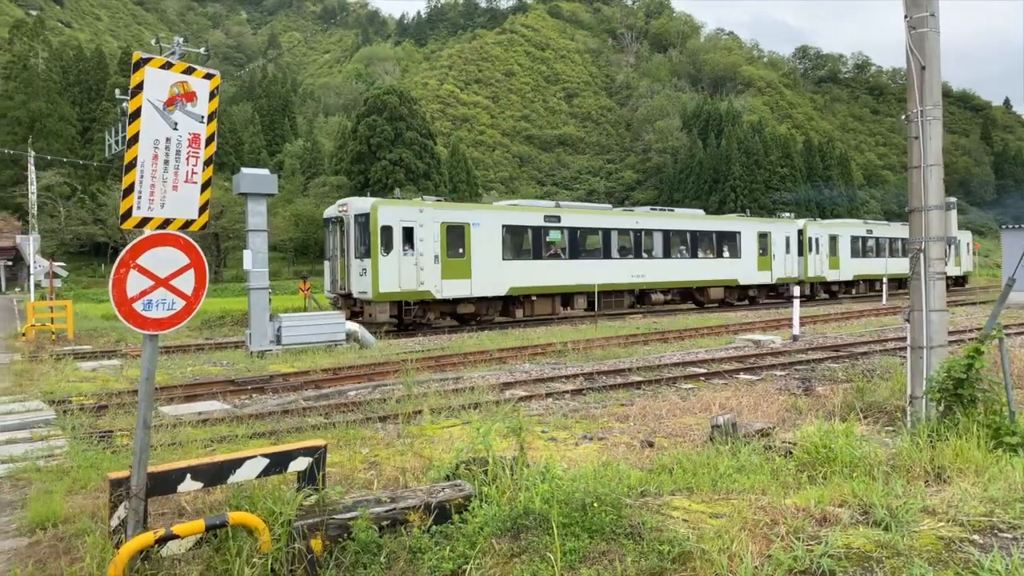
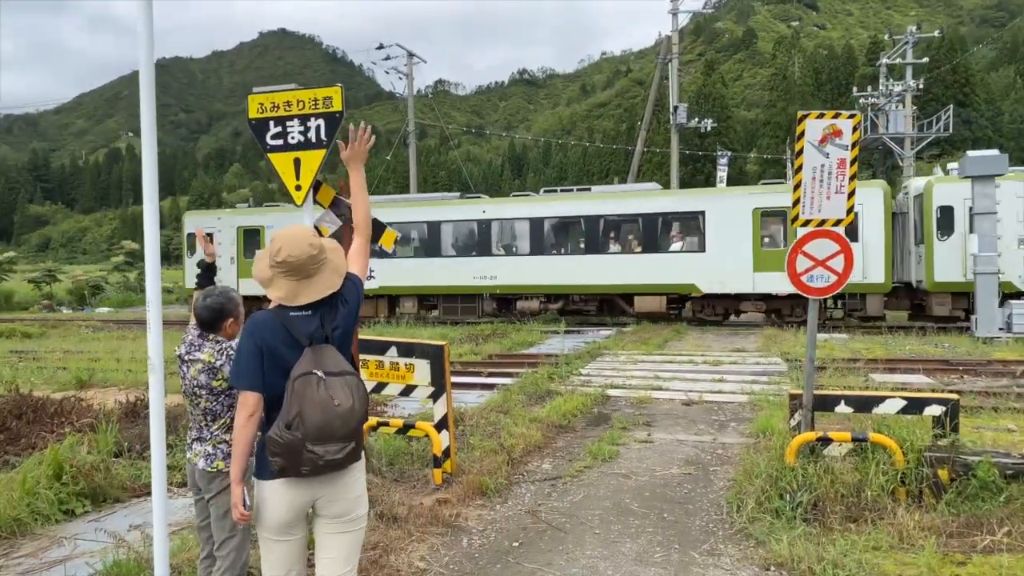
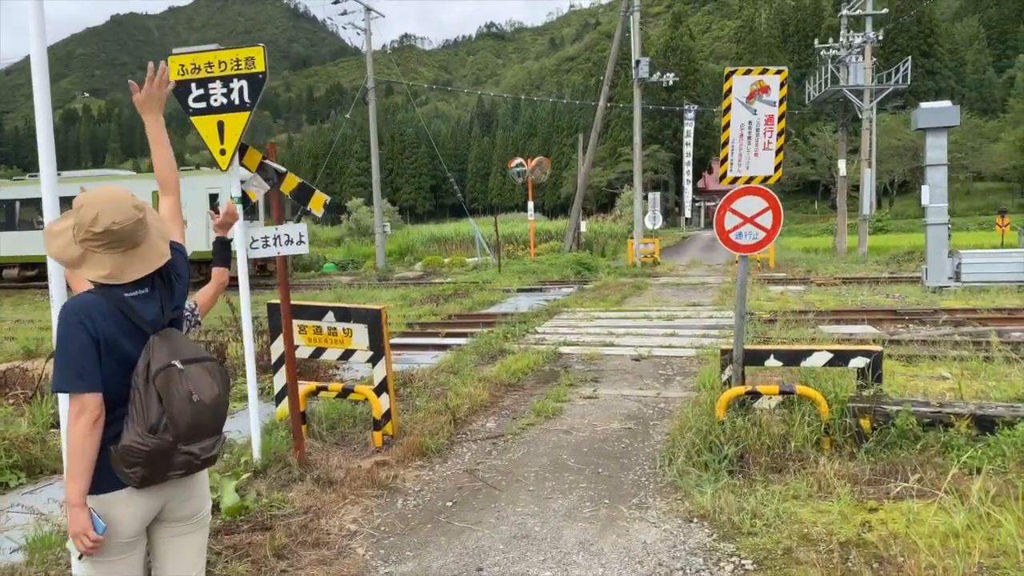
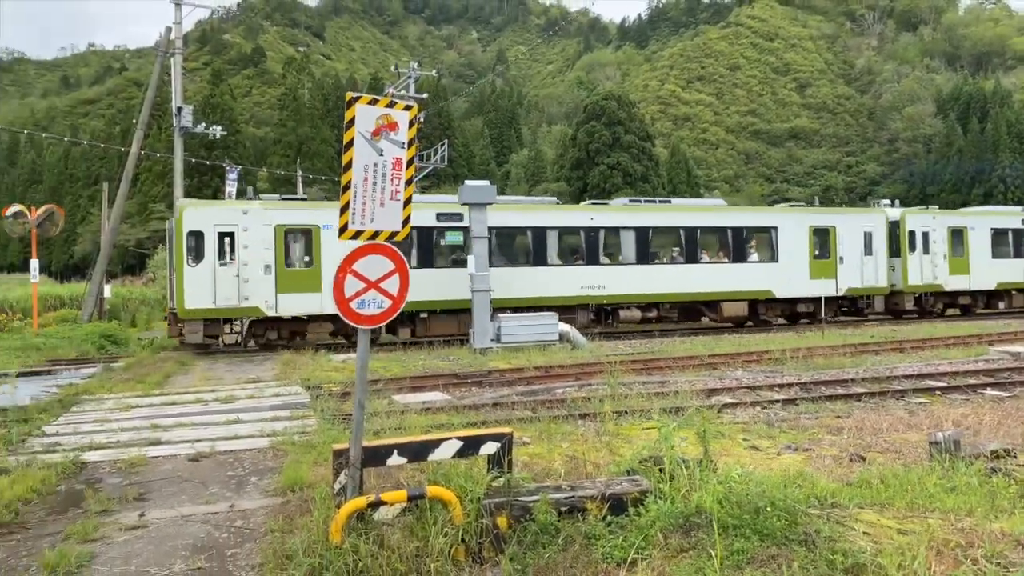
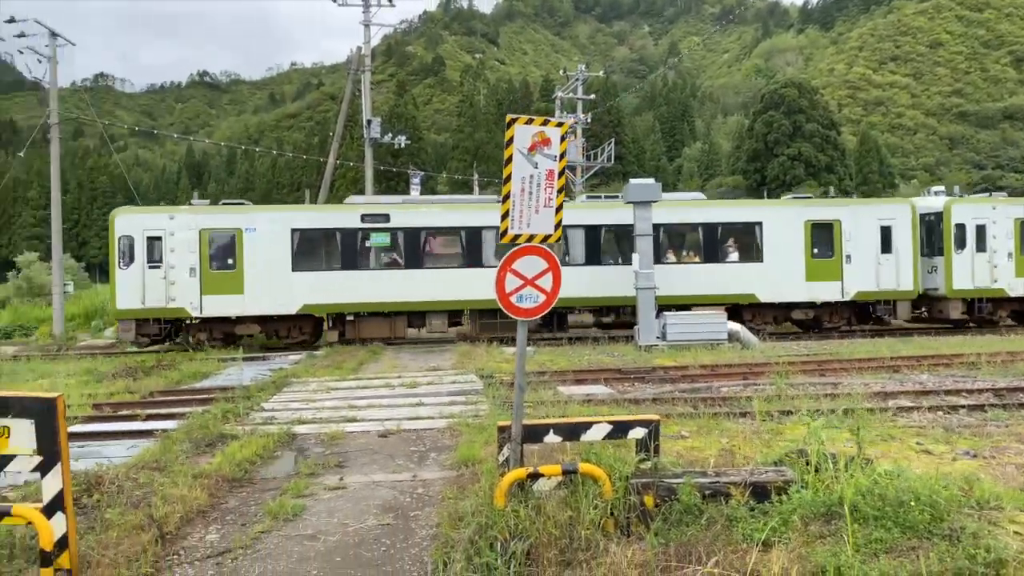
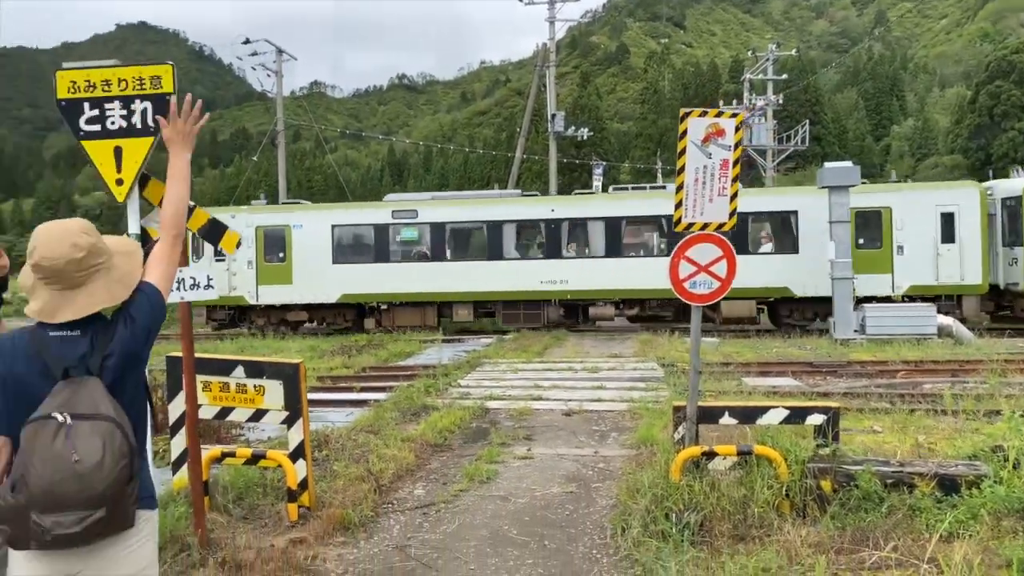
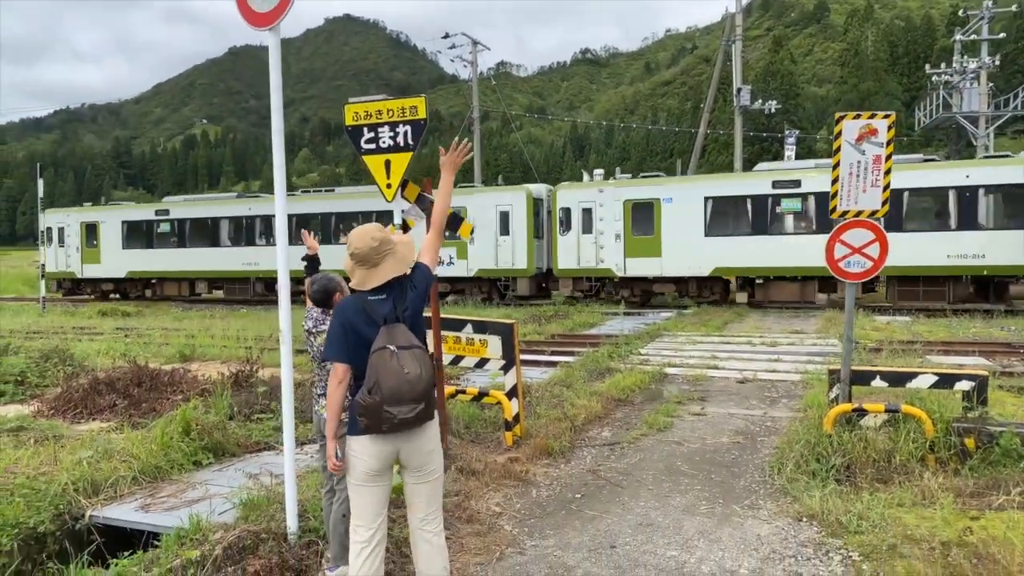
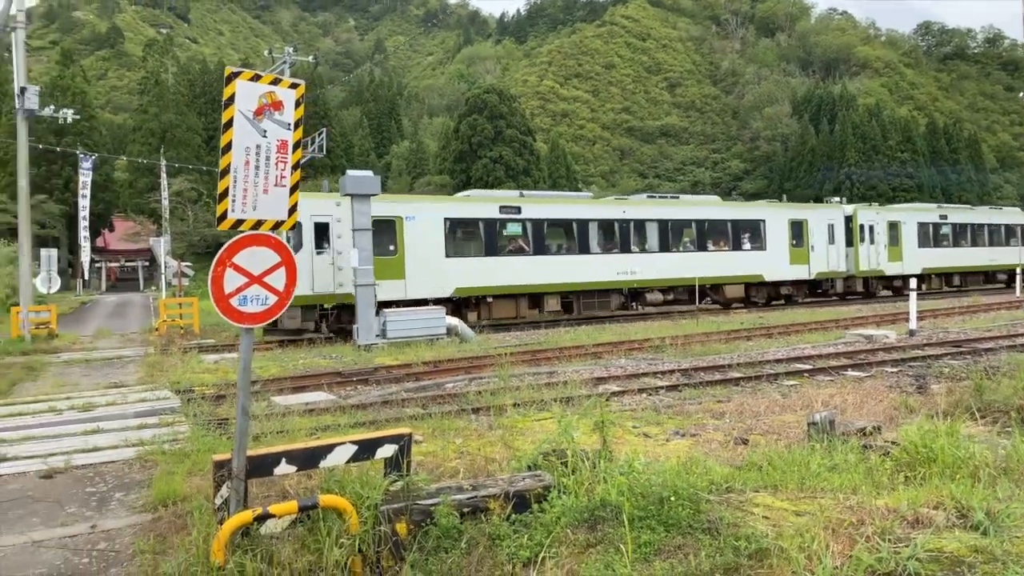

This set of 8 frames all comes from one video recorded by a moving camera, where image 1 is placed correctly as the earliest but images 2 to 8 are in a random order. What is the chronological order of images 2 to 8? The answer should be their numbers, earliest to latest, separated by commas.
8, 4, 5, 6, 2, 7, 3
